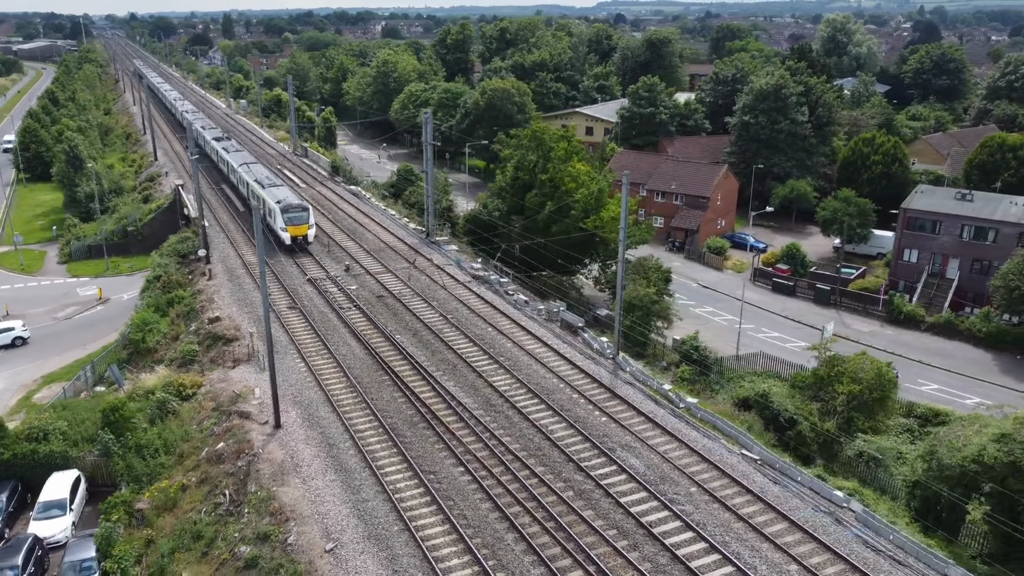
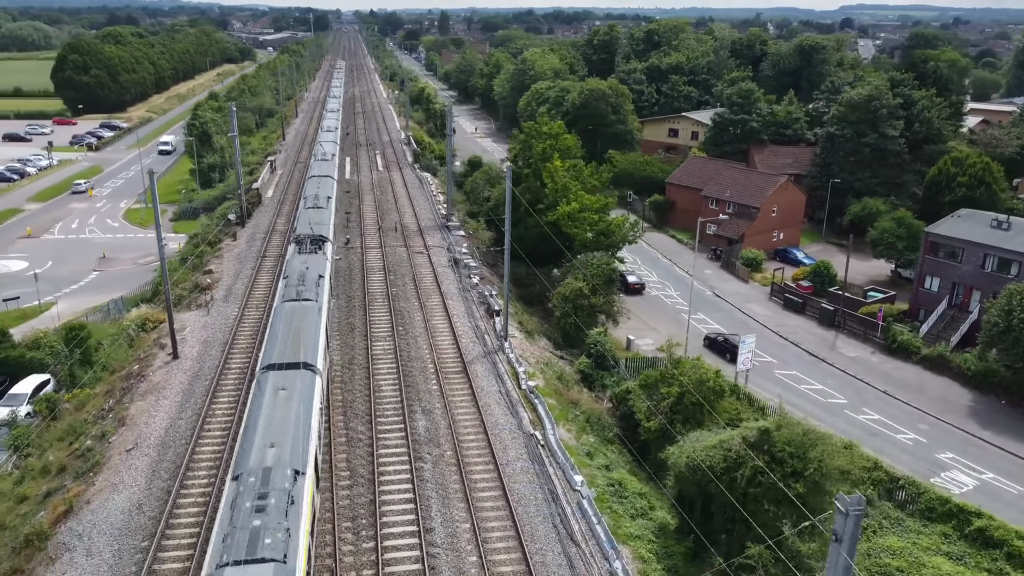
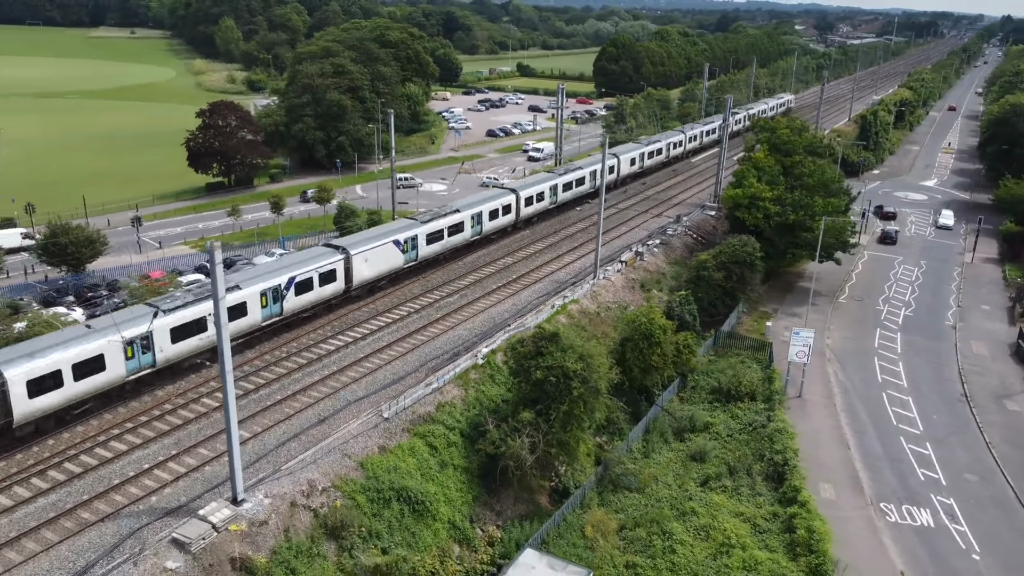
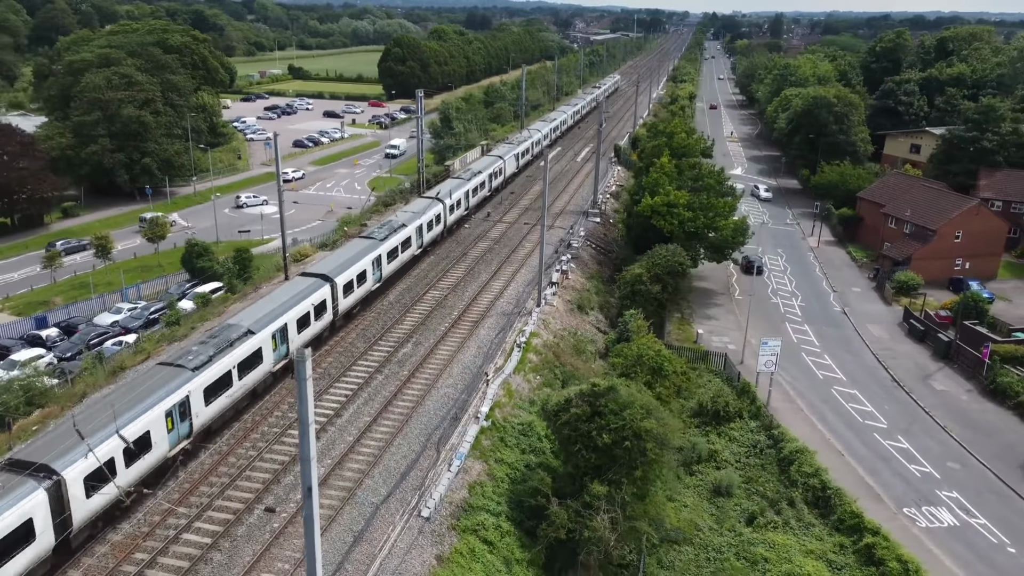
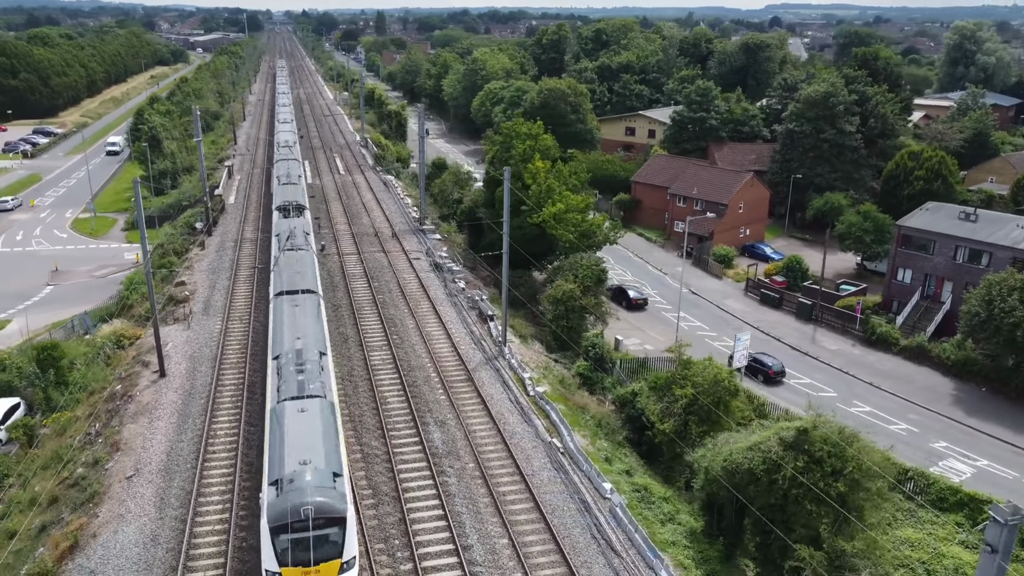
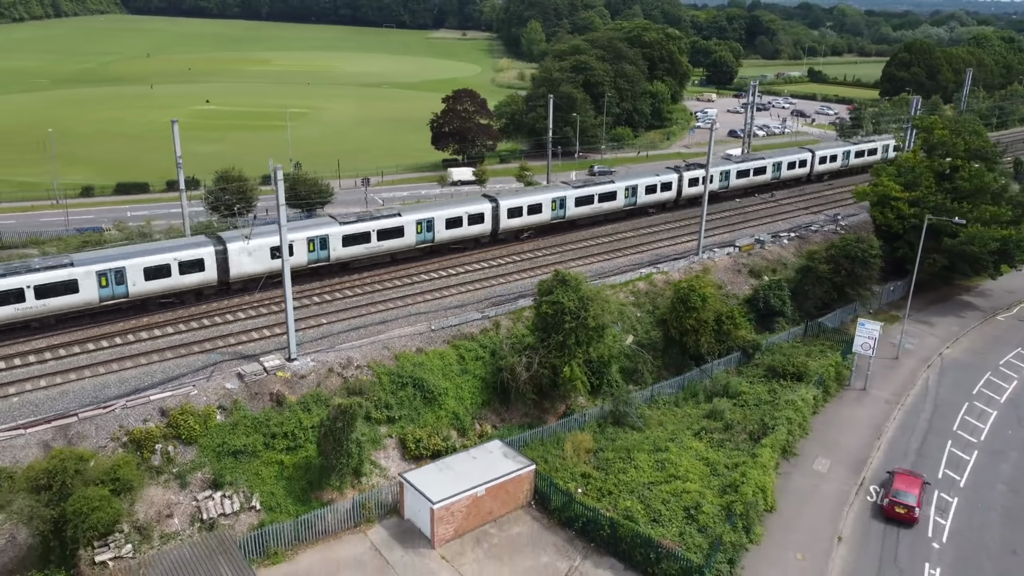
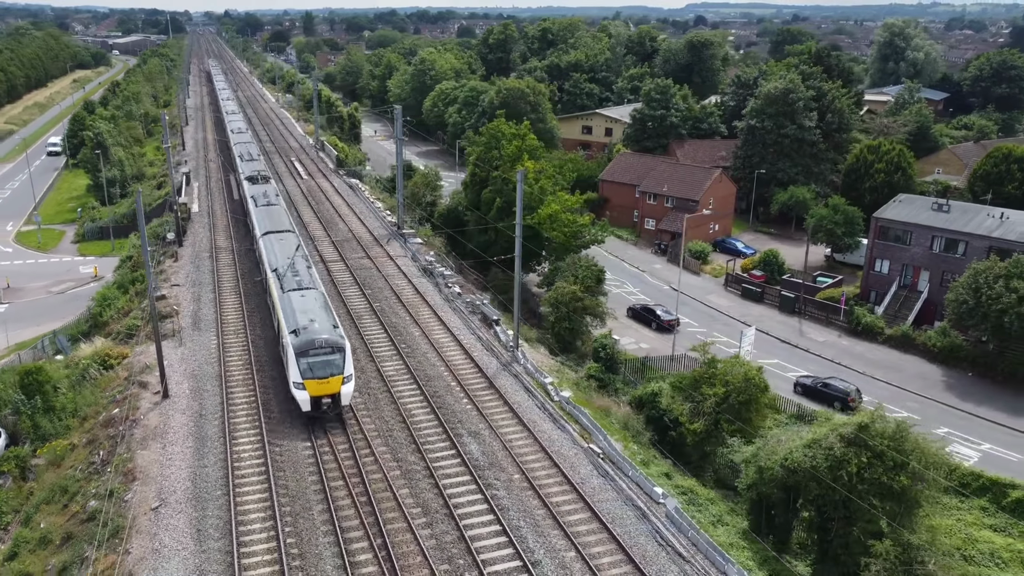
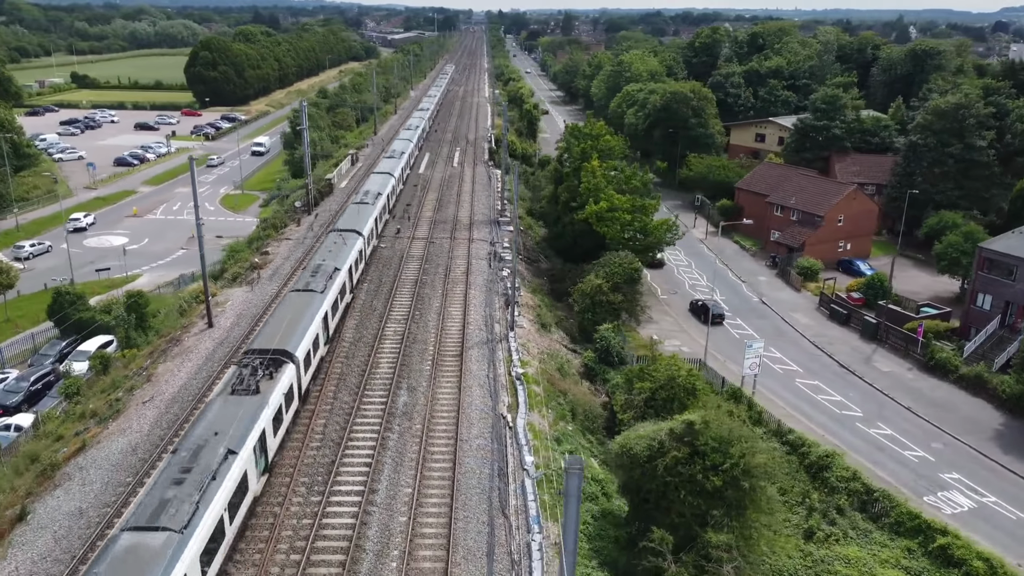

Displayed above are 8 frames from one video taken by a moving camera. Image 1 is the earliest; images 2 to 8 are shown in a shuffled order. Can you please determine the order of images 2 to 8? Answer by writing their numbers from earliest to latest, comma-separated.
7, 5, 2, 8, 4, 3, 6
